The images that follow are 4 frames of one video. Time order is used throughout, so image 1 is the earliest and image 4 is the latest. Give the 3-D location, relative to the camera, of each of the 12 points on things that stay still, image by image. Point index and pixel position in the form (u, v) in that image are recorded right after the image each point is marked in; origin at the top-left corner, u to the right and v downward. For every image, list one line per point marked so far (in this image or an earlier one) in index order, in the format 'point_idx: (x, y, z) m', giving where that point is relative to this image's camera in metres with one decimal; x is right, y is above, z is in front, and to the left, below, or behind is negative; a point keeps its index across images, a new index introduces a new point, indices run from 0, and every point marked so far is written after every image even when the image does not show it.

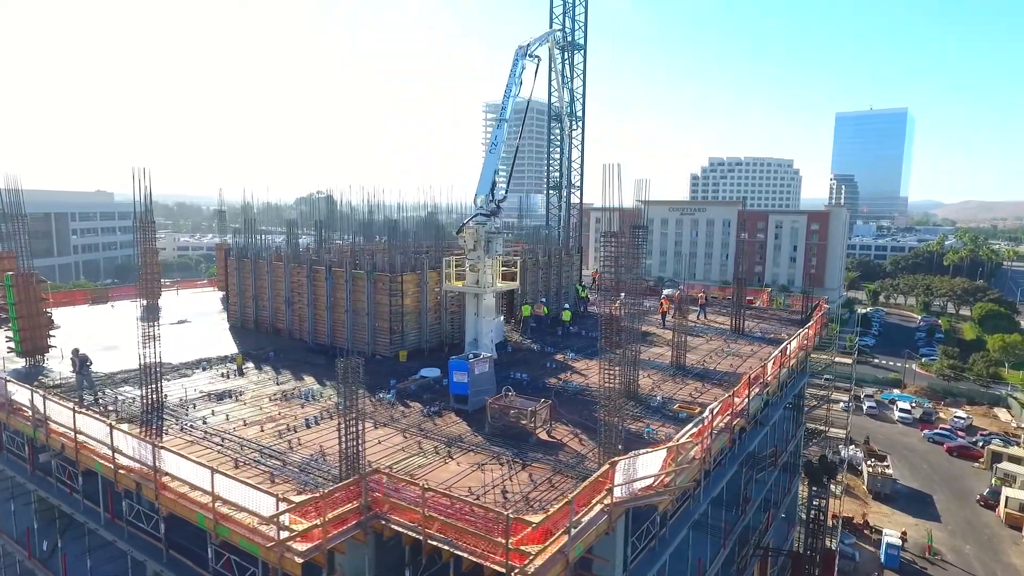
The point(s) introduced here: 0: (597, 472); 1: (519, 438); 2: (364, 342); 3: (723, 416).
0: (+1.4, -3.0, +10.0) m
1: (+0.1, -3.1, +12.6) m
2: (-4.7, -1.7, +19.5) m
3: (+4.7, -2.8, +13.5) m
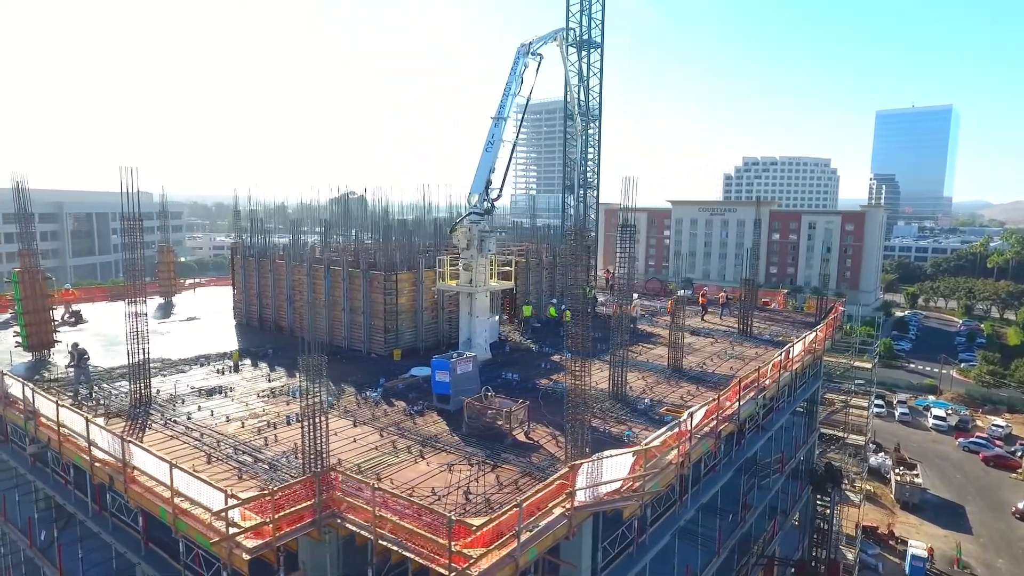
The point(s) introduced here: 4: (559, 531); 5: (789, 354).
0: (+0.7, -3.0, +9.8) m
1: (-0.4, -3.1, +12.5) m
2: (-4.8, -1.7, +19.6) m
3: (+4.2, -2.8, +13.1) m
4: (+0.7, -3.6, +9.1) m
5: (+8.3, -2.0, +18.3) m
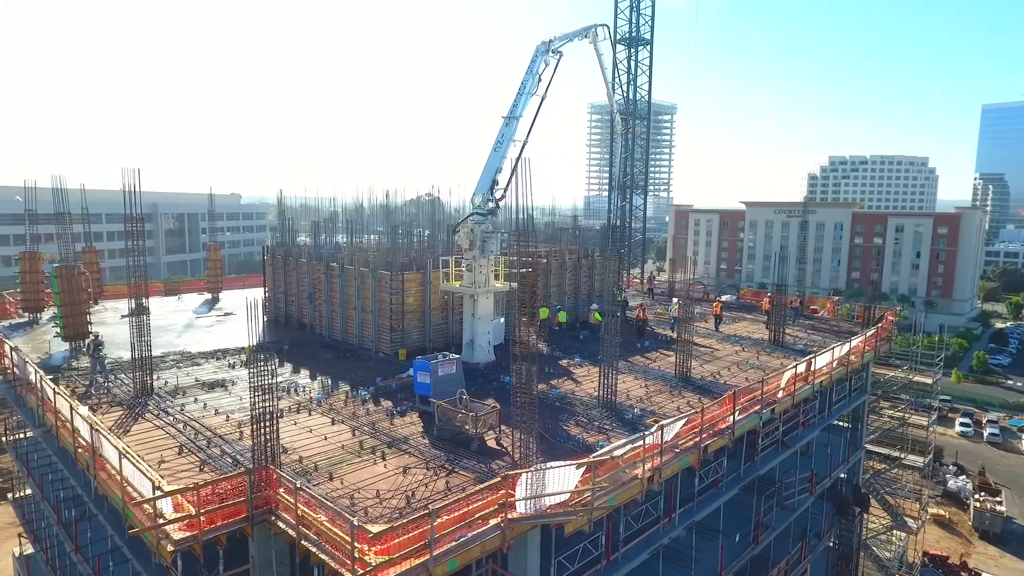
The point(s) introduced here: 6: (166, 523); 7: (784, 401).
0: (-0.2, -3.0, +9.4) m
1: (-1.0, -3.1, +12.3) m
2: (-4.6, -1.7, +19.8) m
3: (+3.6, -2.9, +12.4) m
4: (-0.3, -3.7, +8.8) m
5: (+8.3, -2.2, +17.1) m
6: (-4.8, -3.3, +8.4) m
7: (+7.0, -2.9, +15.8) m
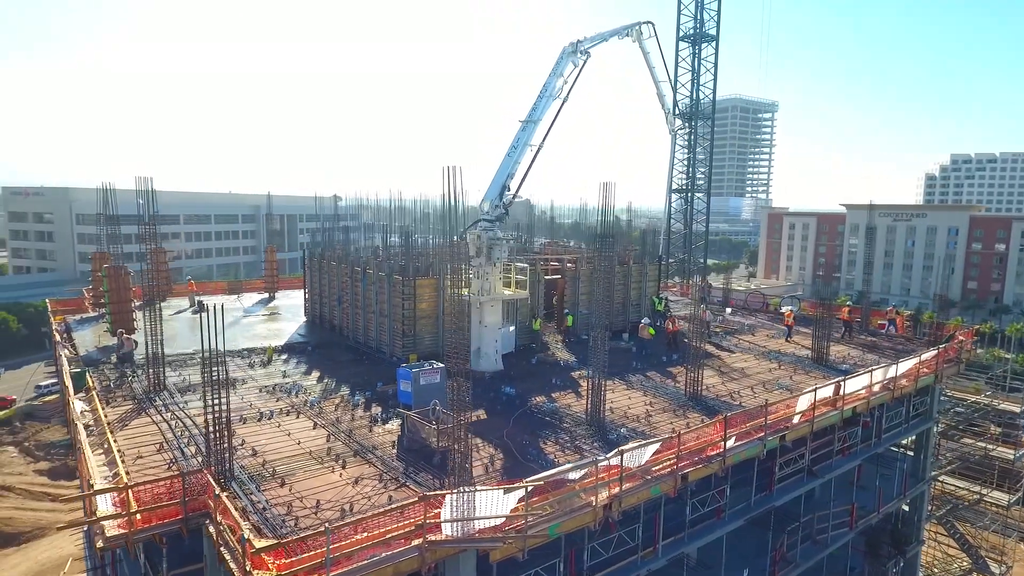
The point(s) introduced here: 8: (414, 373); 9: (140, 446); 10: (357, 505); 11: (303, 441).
0: (-1.3, -3.2, +9.1) m
1: (-1.7, -3.3, +12.0) m
2: (-4.1, -1.8, +20.0) m
3: (+2.9, -3.2, +11.5) m
4: (-1.5, -3.9, +8.5) m
5: (+8.2, -2.6, +15.5) m
6: (-6.0, -3.3, +8.8) m
7: (+6.8, -3.3, +14.4) m
8: (-2.2, -1.9, +13.9) m
9: (-7.6, -3.2, +12.4) m
10: (-2.5, -3.6, +10.0) m
11: (-4.4, -3.2, +12.8) m
